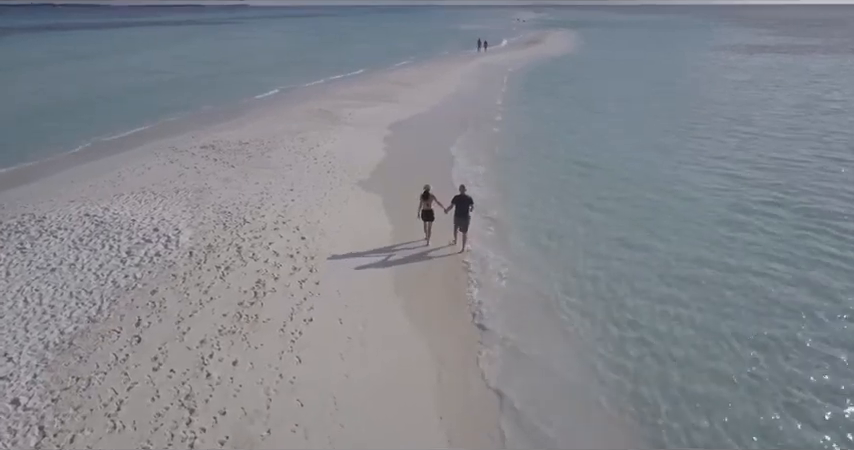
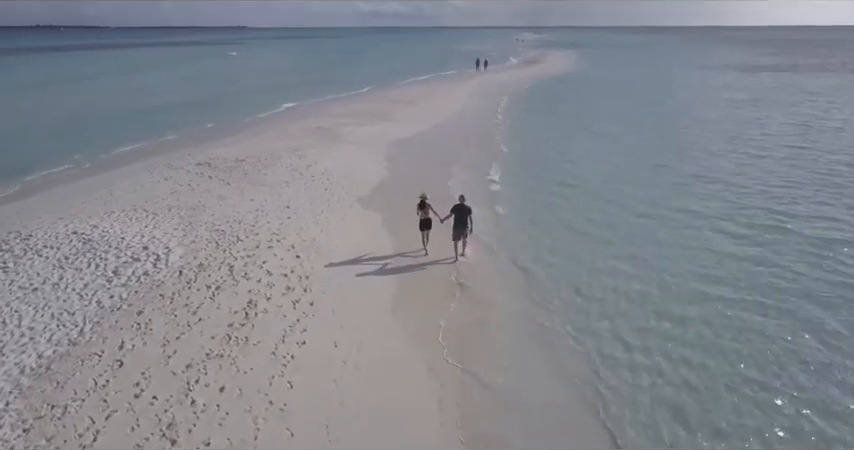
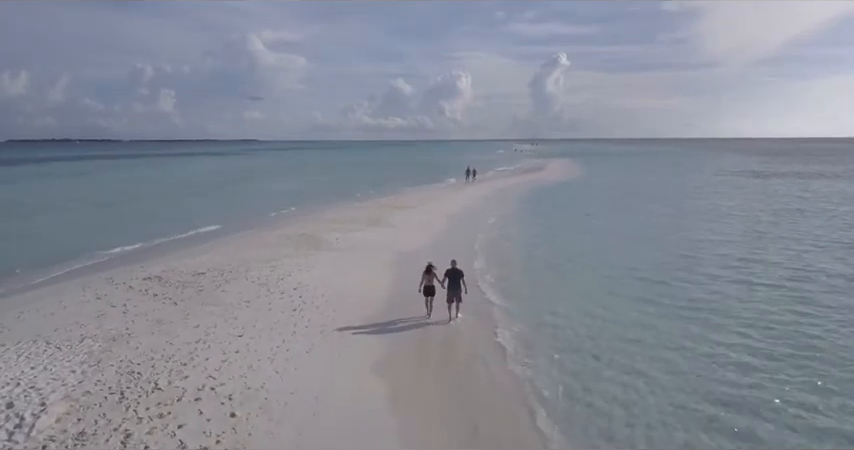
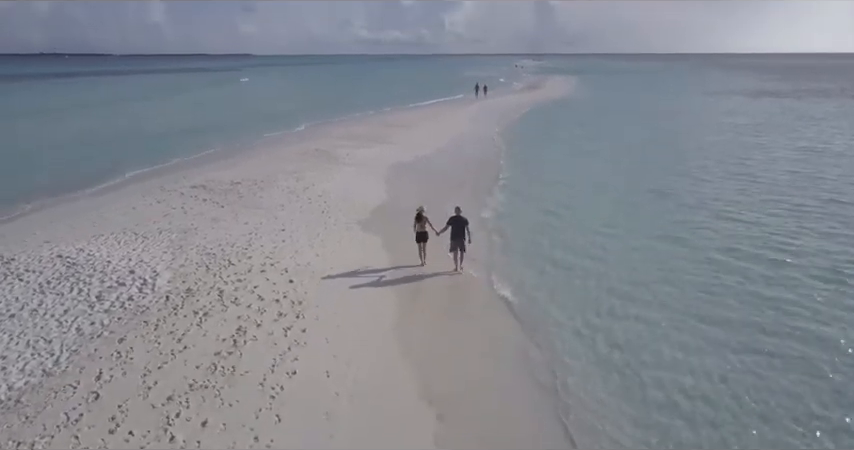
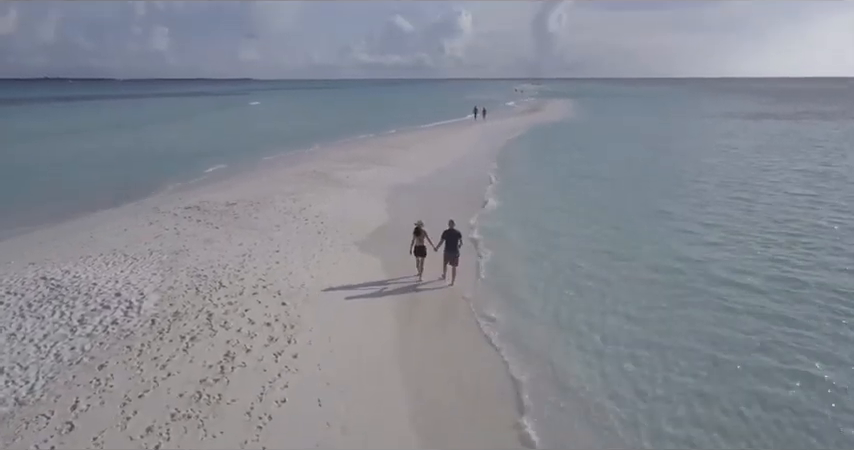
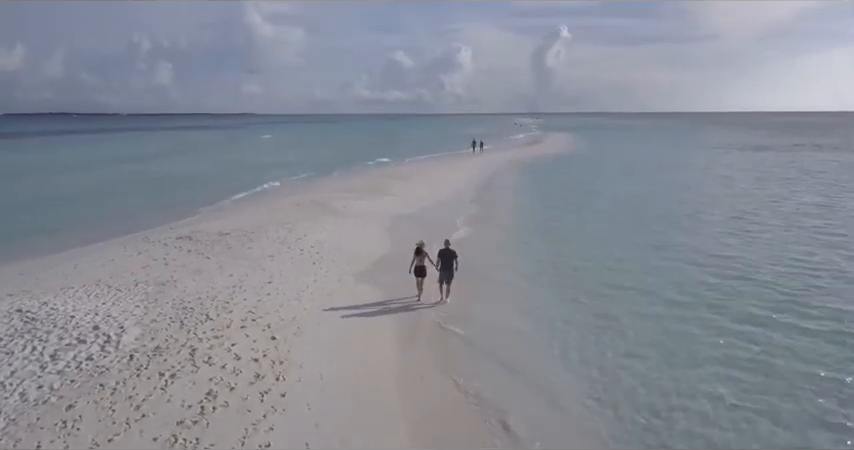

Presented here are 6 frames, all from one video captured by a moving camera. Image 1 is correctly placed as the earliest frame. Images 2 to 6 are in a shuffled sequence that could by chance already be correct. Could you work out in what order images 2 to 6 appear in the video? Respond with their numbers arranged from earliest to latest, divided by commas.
2, 4, 5, 6, 3
